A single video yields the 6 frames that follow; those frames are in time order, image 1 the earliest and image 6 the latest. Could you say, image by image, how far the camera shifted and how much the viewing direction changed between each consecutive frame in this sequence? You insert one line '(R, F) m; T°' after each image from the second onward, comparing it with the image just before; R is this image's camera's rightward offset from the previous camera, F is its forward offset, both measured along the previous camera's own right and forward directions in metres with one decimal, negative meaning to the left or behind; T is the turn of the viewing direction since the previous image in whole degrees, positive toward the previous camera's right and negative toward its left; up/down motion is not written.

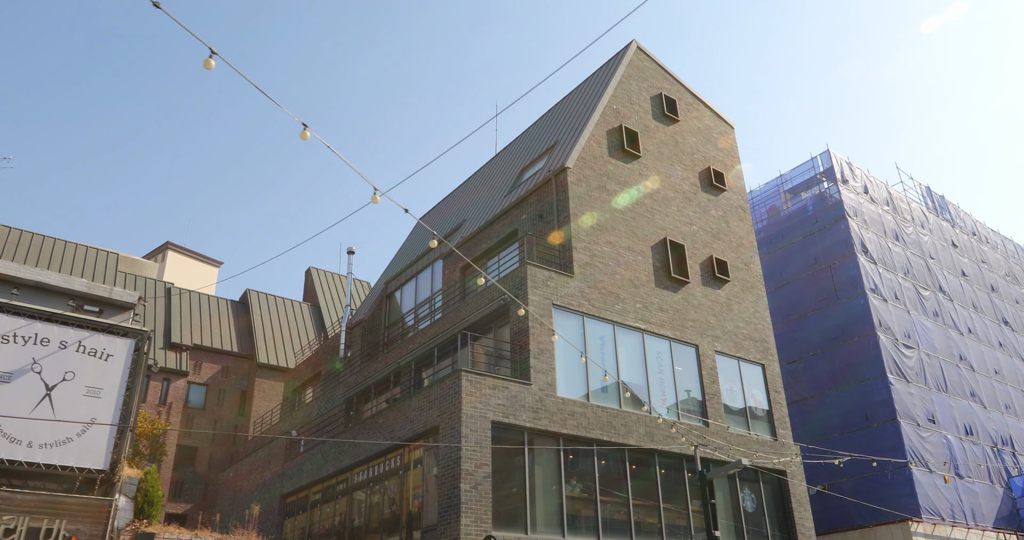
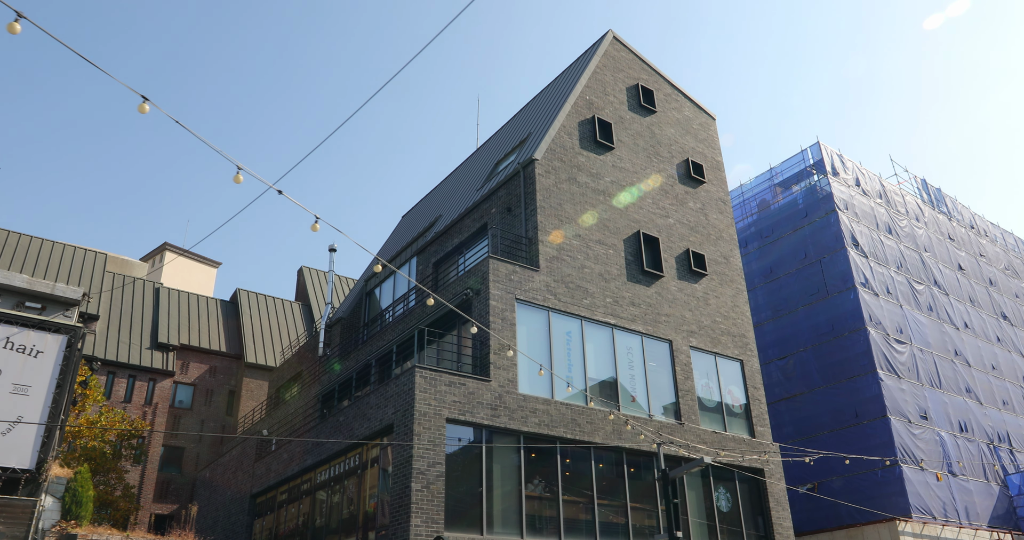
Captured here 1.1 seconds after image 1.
(+1.3, +0.5) m; -1°
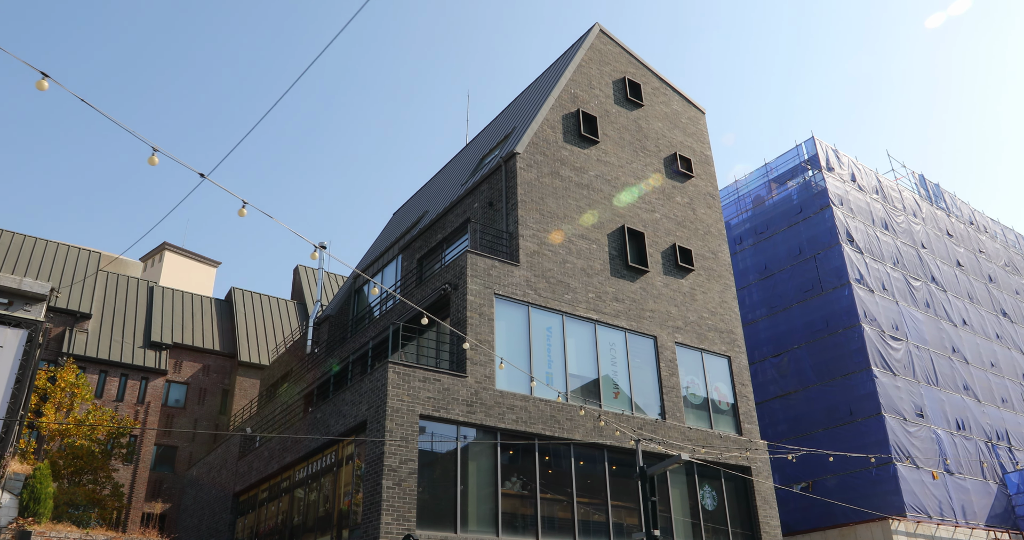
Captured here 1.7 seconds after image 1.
(+0.7, +0.3) m; 0°
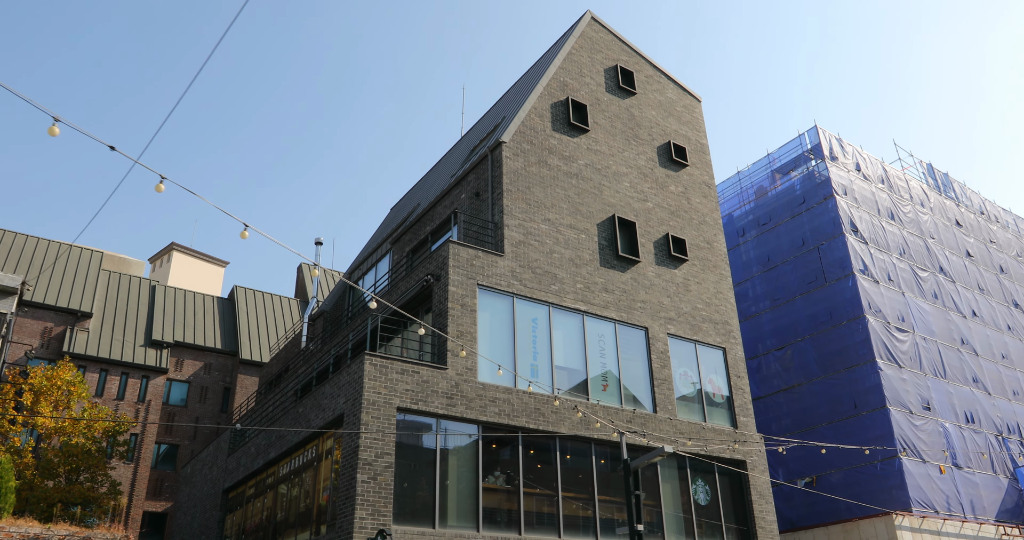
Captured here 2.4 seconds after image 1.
(+0.8, +0.4) m; -1°
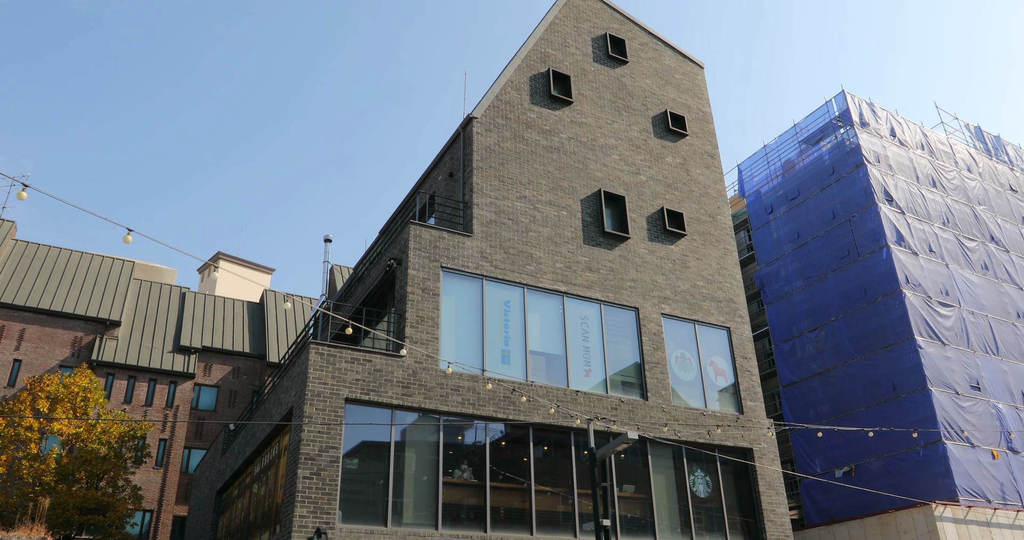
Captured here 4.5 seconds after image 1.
(+2.3, +1.4) m; -5°
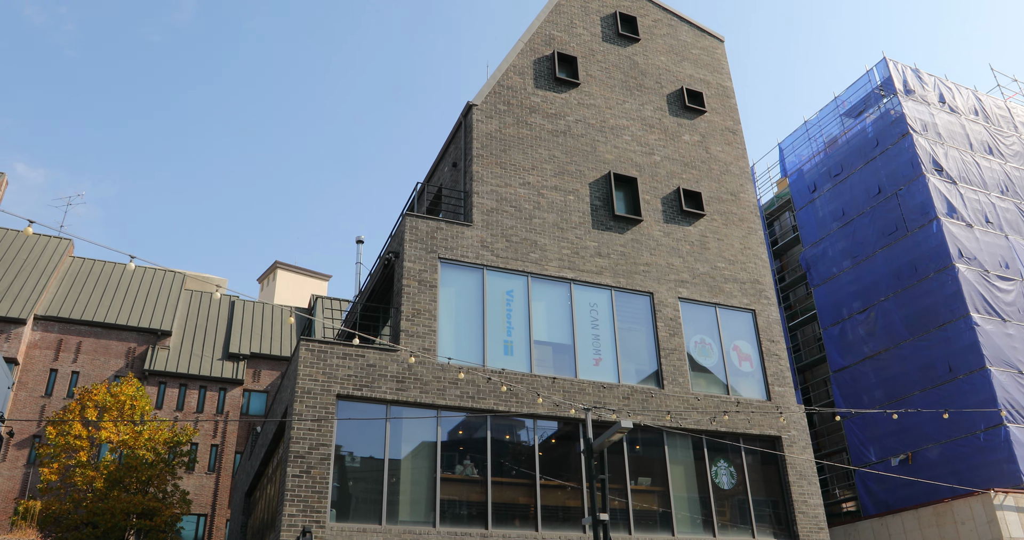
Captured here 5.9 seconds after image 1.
(+1.5, +0.7) m; -5°
